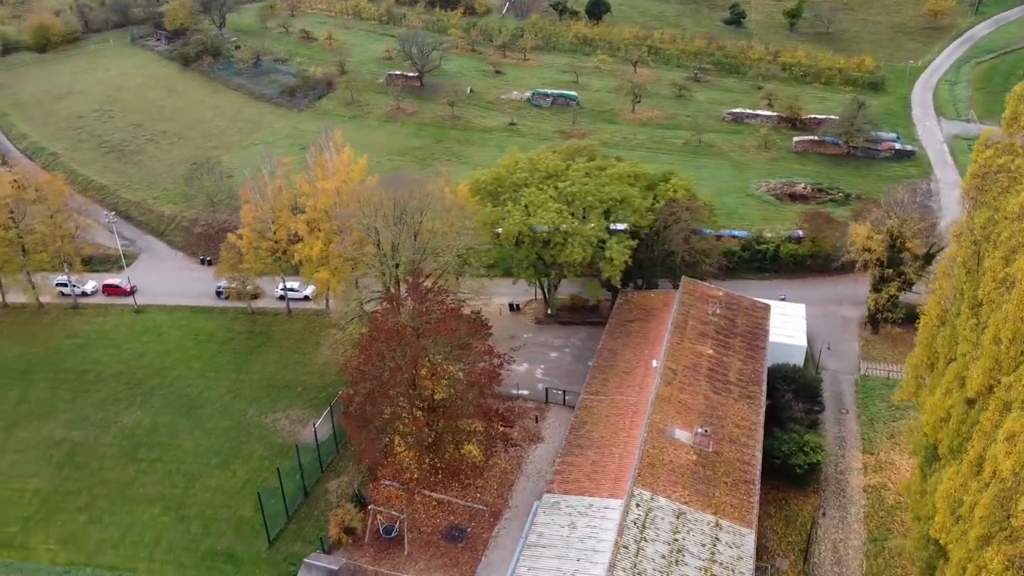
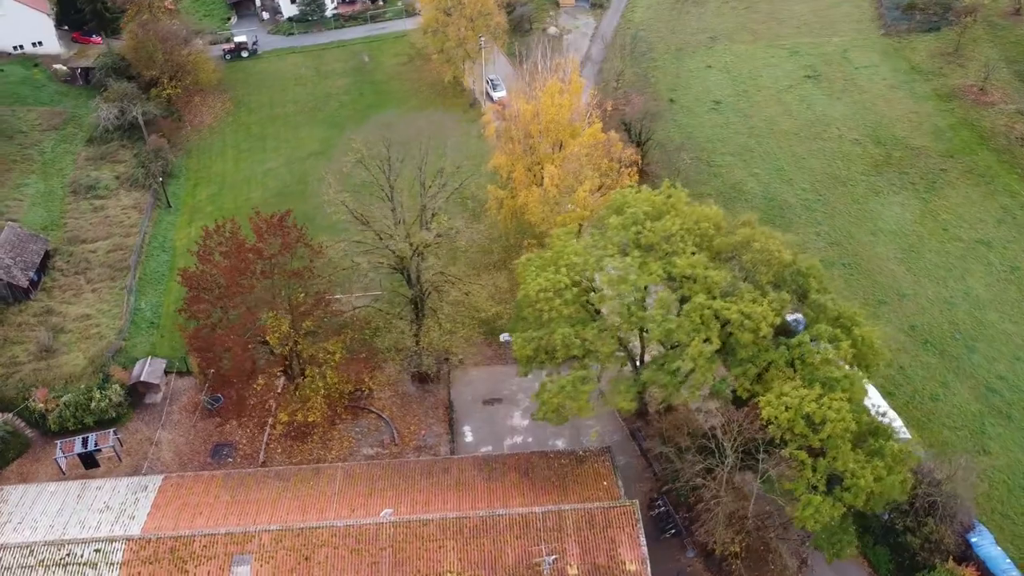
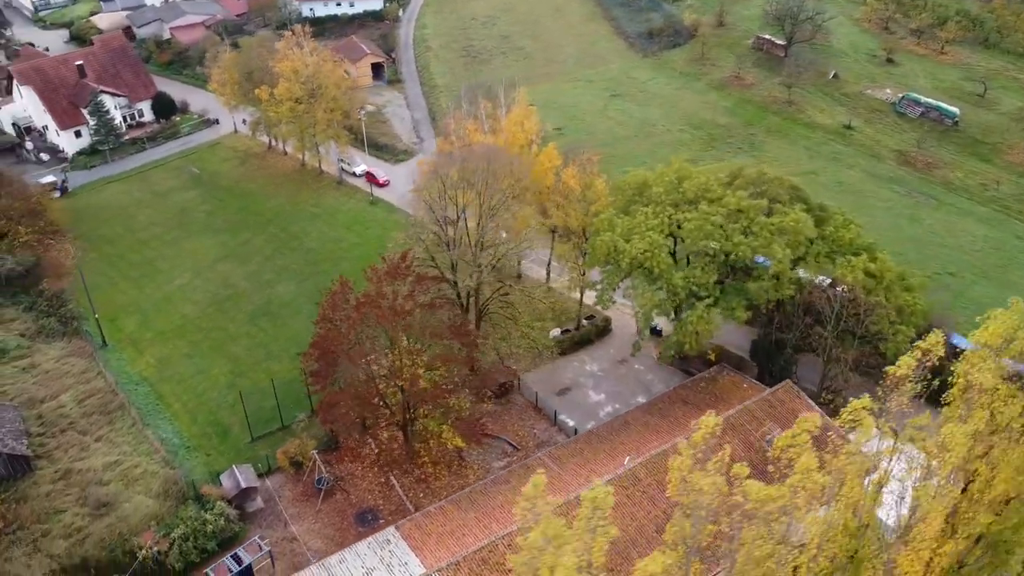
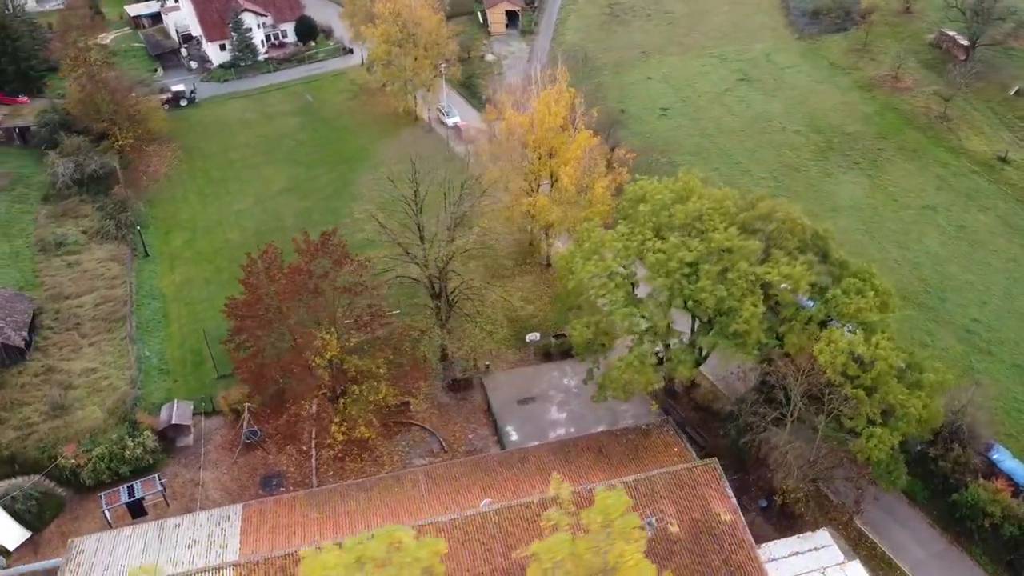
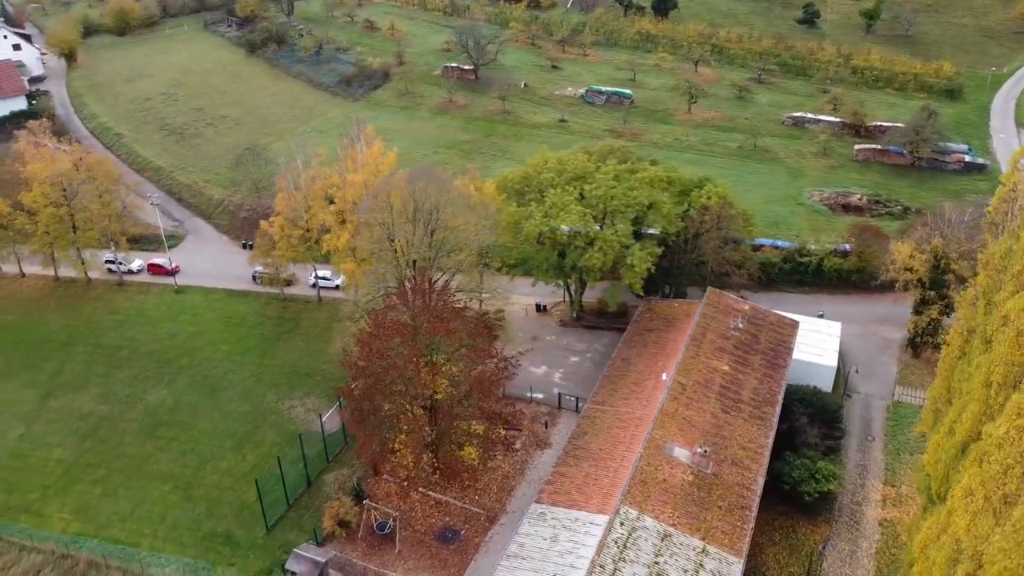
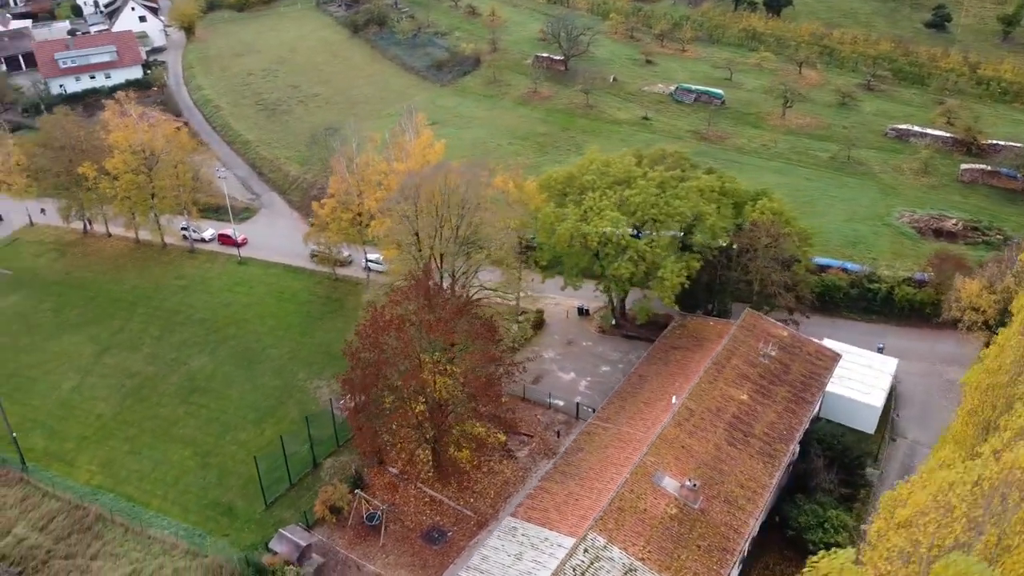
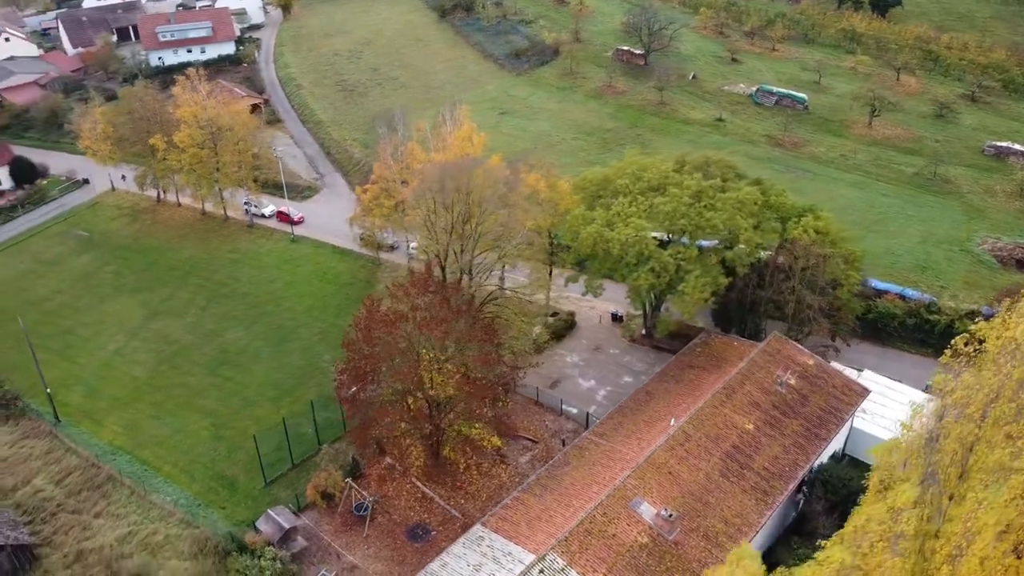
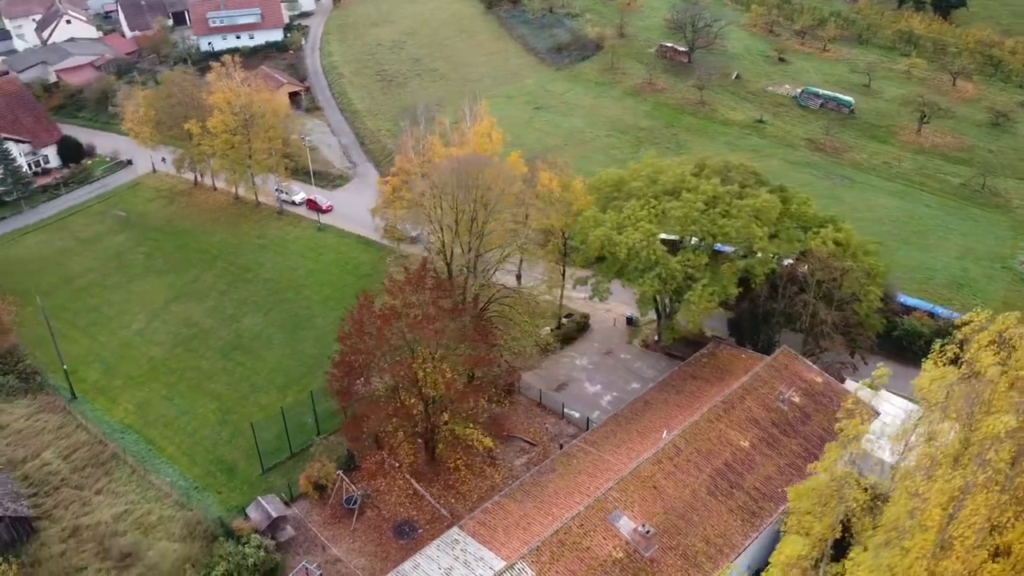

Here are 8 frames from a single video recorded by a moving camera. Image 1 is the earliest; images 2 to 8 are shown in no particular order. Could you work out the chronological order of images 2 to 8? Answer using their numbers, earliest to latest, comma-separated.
5, 6, 7, 8, 3, 4, 2
